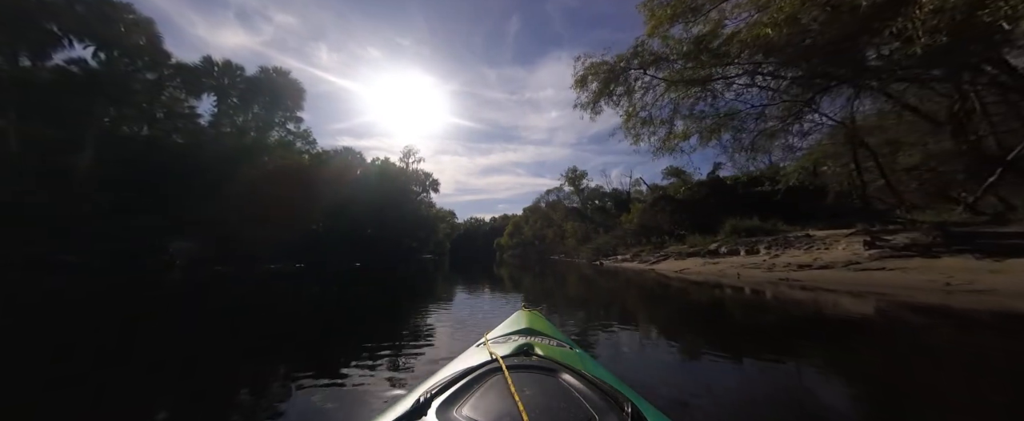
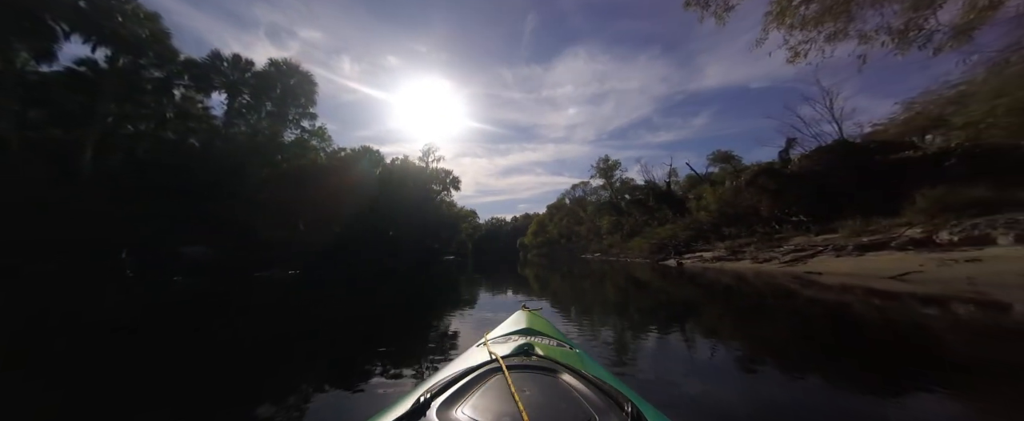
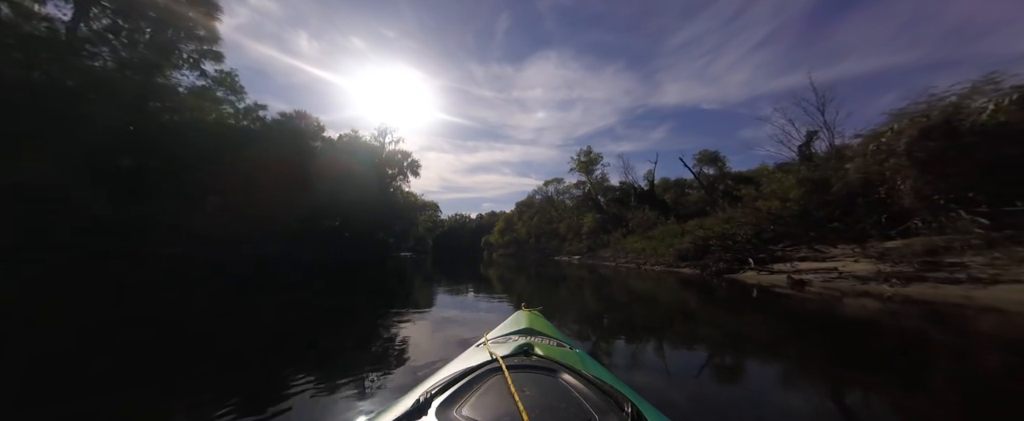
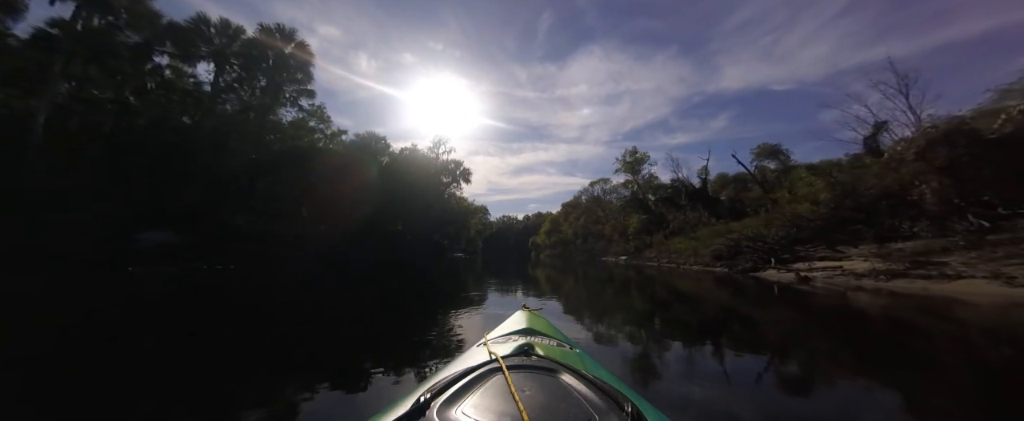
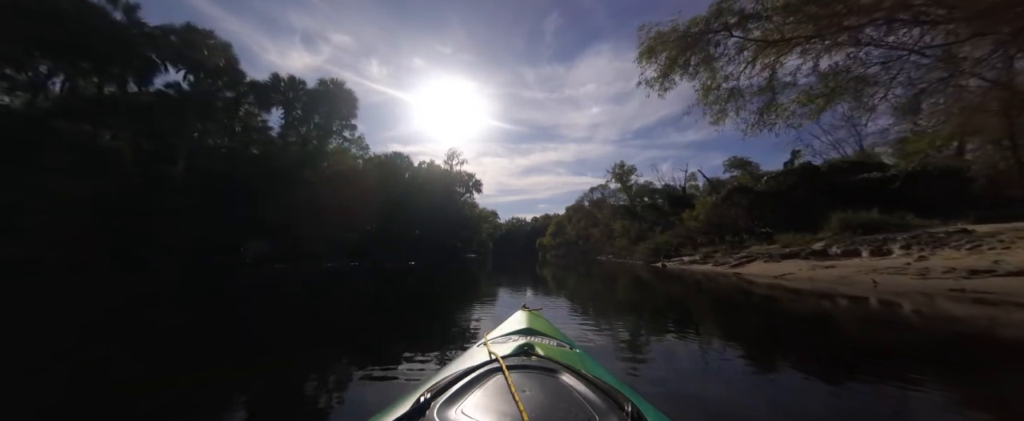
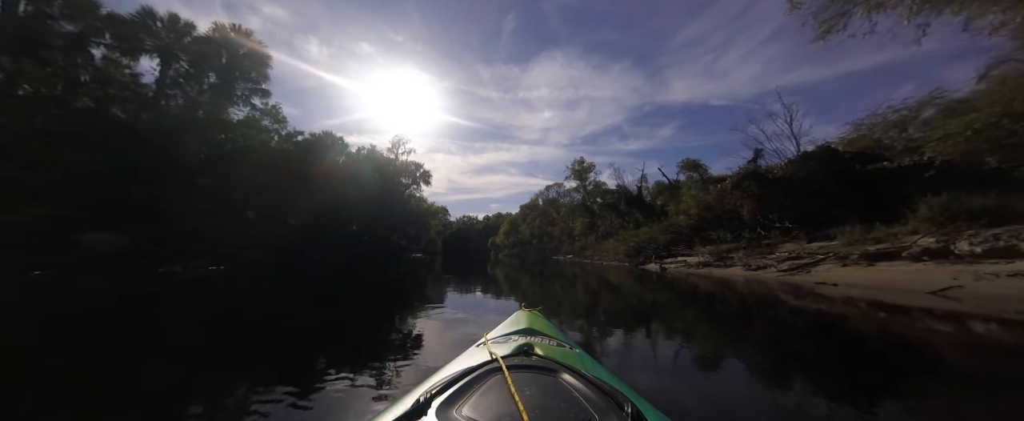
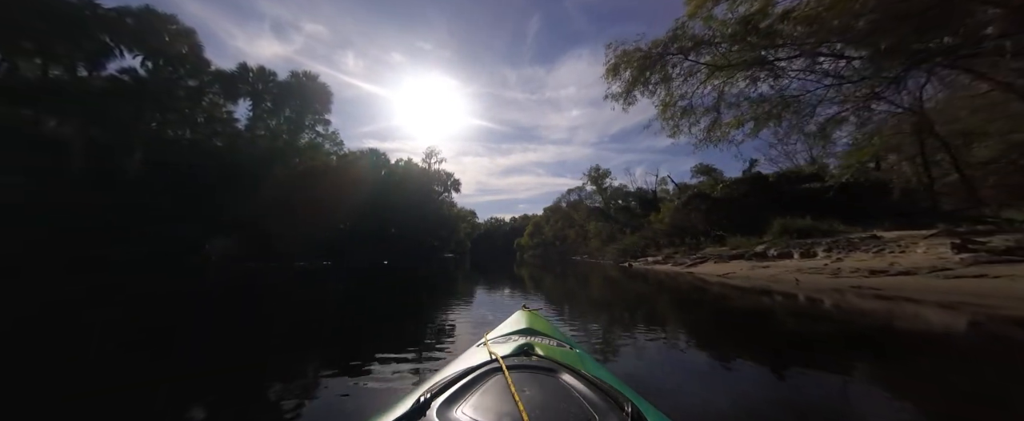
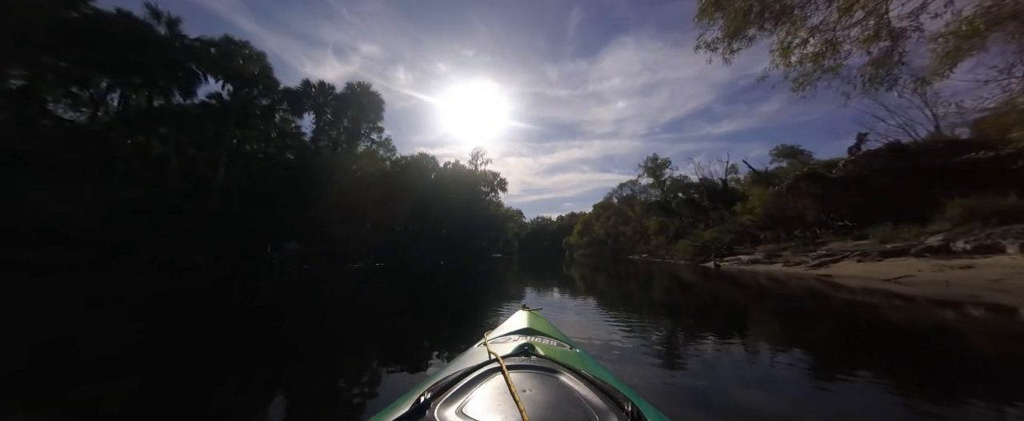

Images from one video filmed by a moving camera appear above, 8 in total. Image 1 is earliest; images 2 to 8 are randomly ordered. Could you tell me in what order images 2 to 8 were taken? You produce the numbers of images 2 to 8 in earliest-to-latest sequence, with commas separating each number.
7, 5, 8, 2, 6, 4, 3
